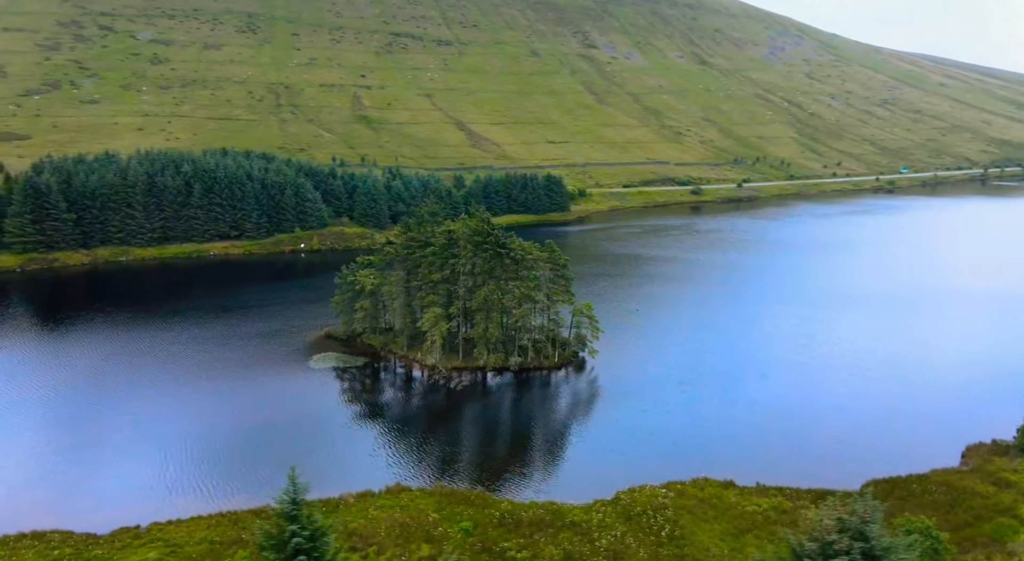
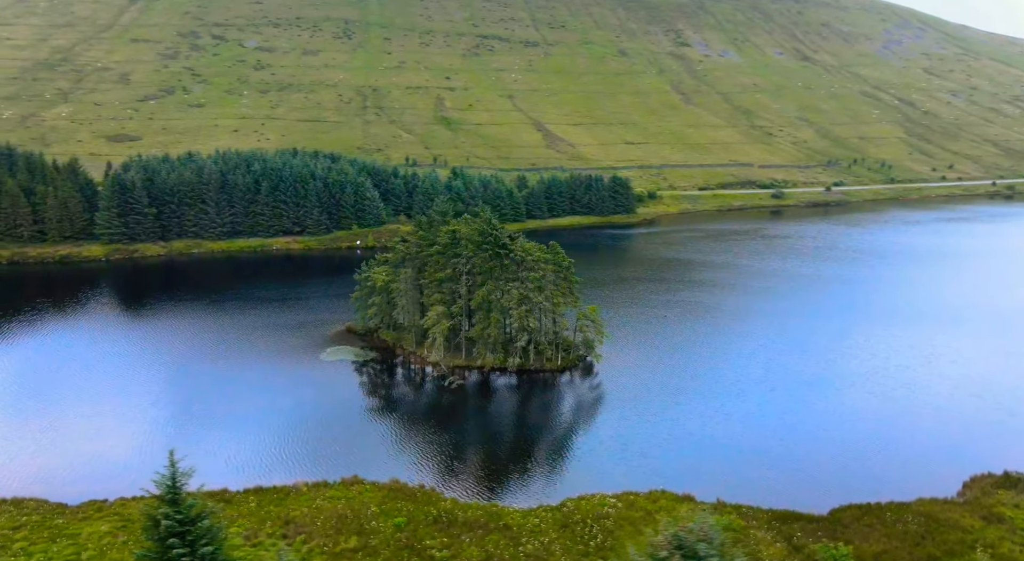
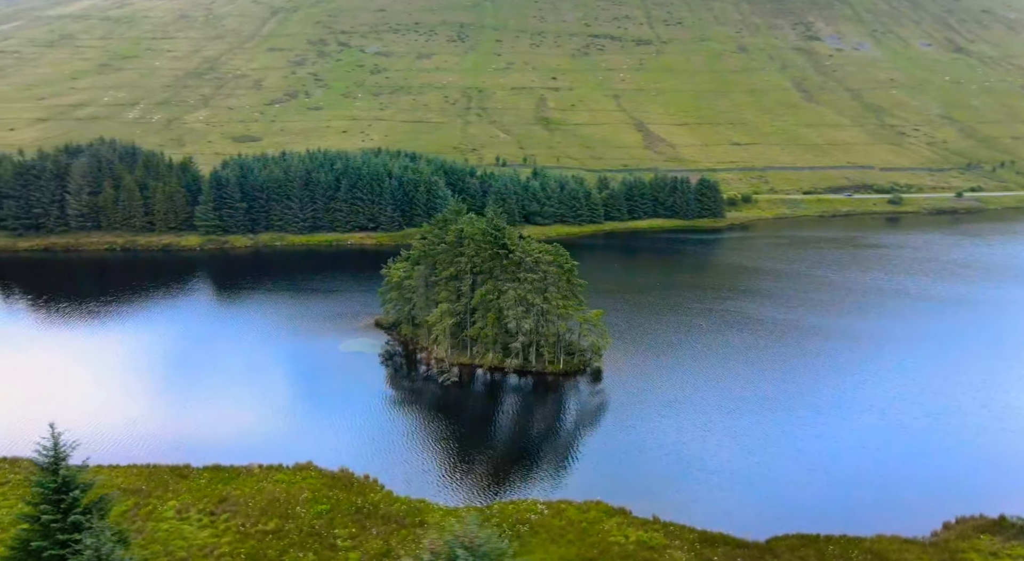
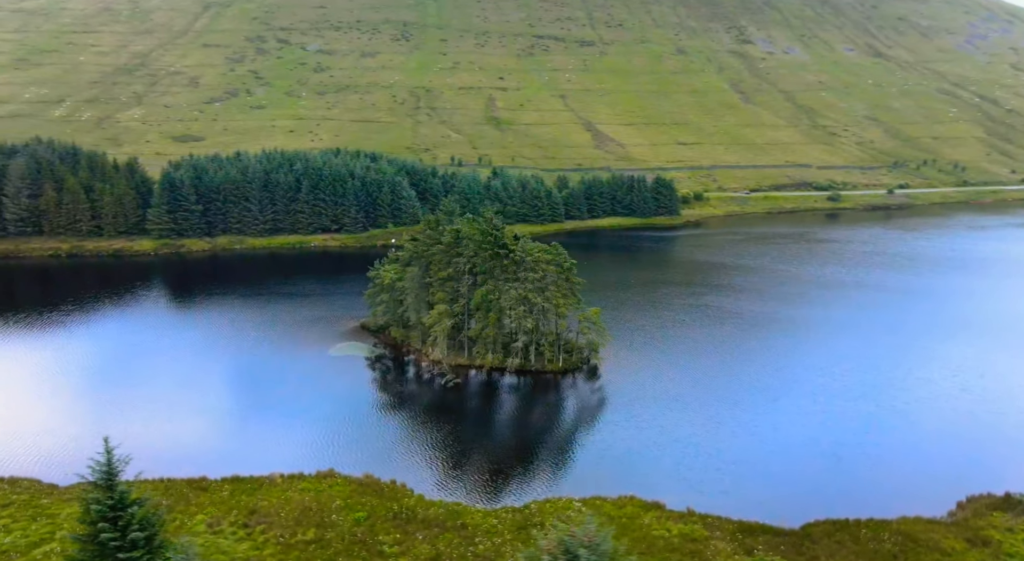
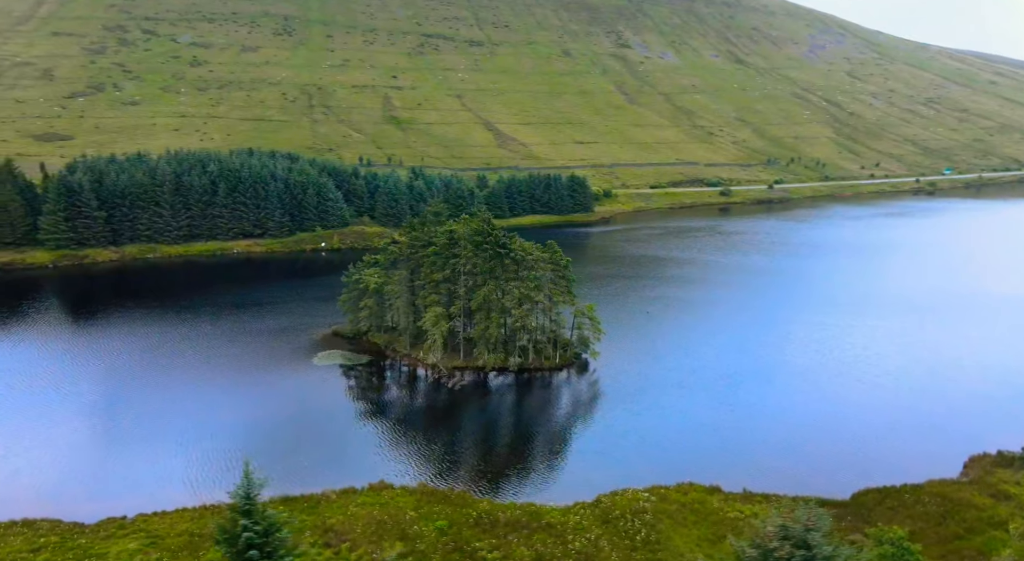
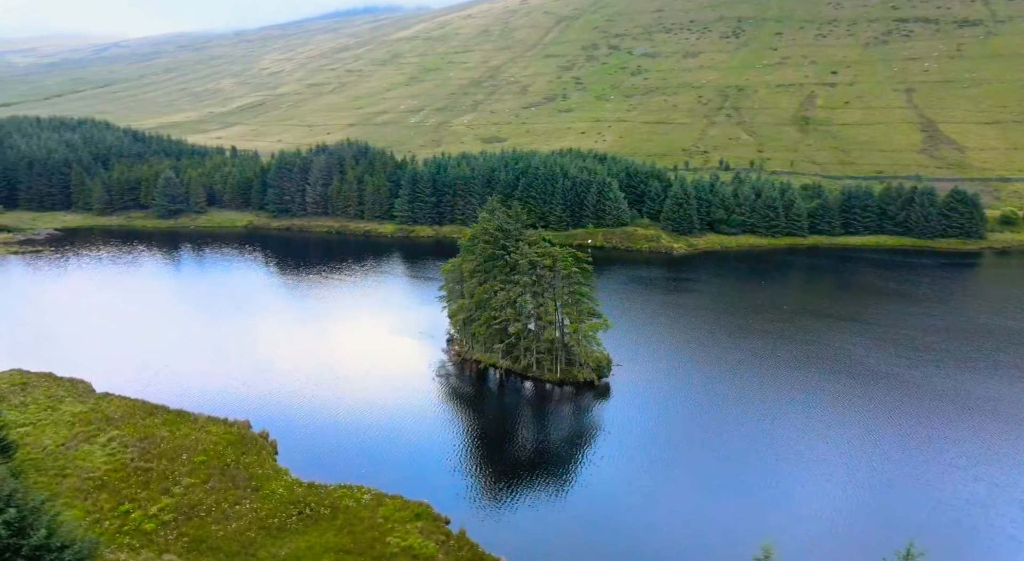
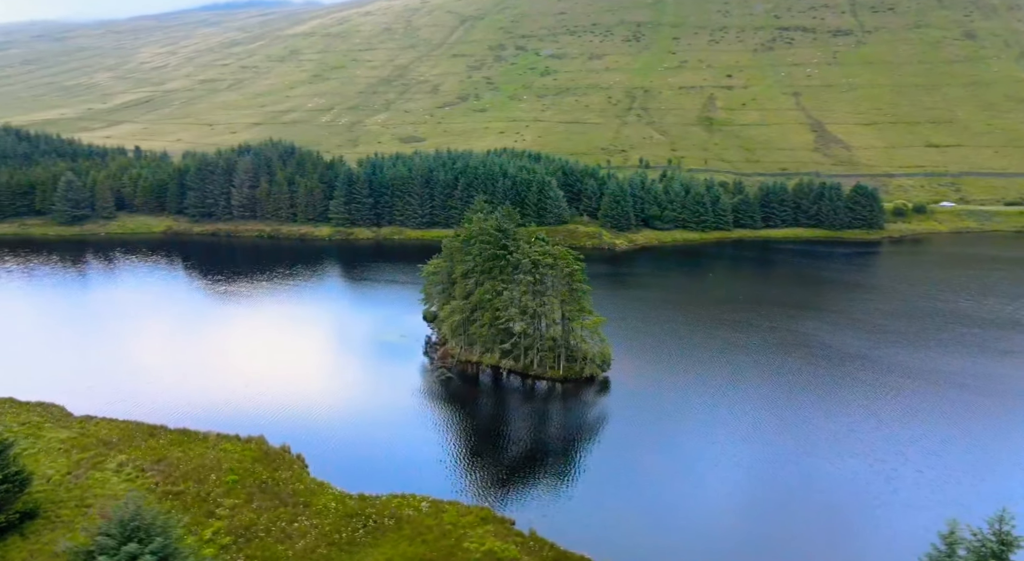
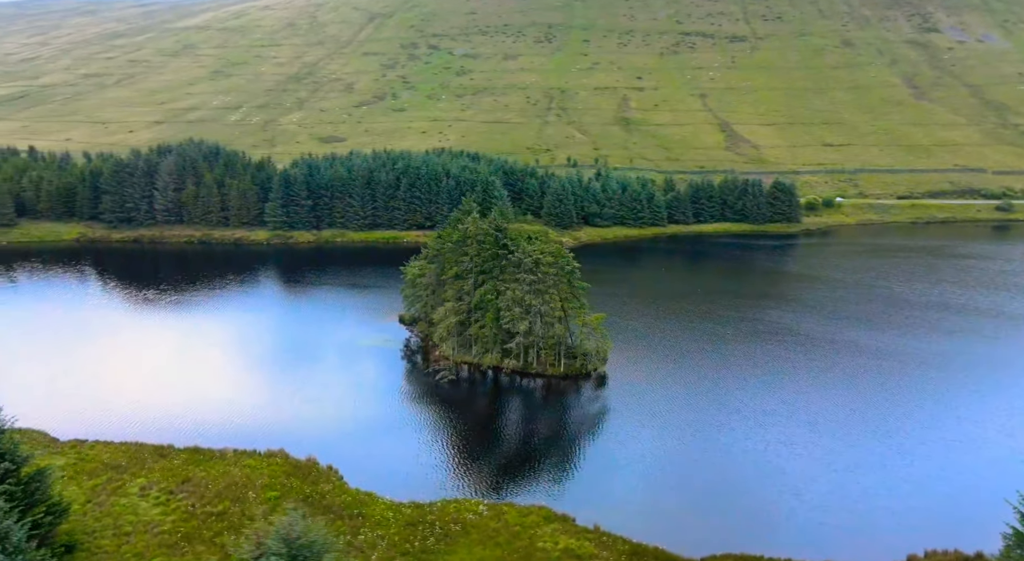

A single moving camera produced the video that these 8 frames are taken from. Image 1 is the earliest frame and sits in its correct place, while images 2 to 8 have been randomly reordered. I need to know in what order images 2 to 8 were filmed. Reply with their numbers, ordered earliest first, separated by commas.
5, 2, 4, 3, 8, 7, 6
